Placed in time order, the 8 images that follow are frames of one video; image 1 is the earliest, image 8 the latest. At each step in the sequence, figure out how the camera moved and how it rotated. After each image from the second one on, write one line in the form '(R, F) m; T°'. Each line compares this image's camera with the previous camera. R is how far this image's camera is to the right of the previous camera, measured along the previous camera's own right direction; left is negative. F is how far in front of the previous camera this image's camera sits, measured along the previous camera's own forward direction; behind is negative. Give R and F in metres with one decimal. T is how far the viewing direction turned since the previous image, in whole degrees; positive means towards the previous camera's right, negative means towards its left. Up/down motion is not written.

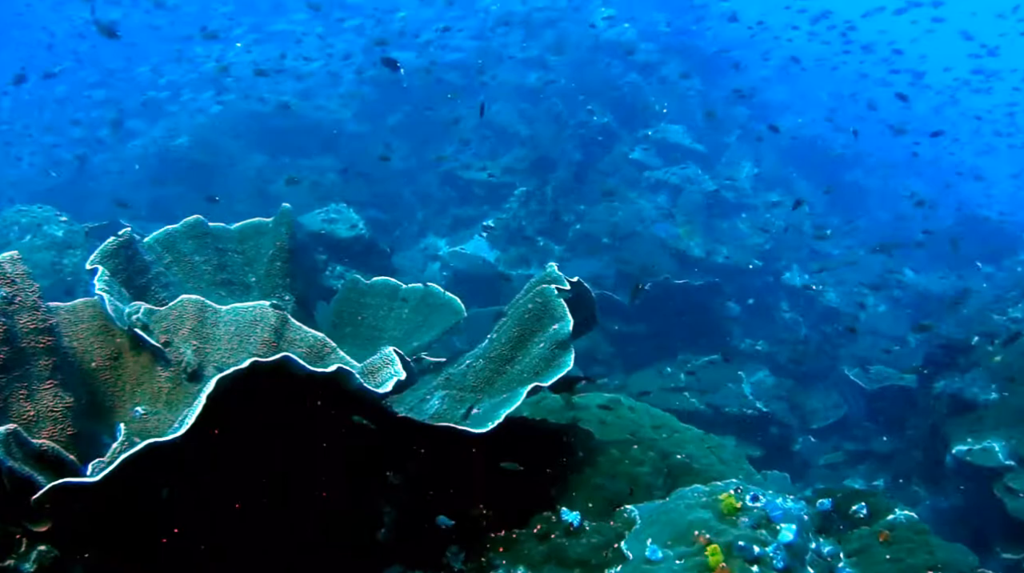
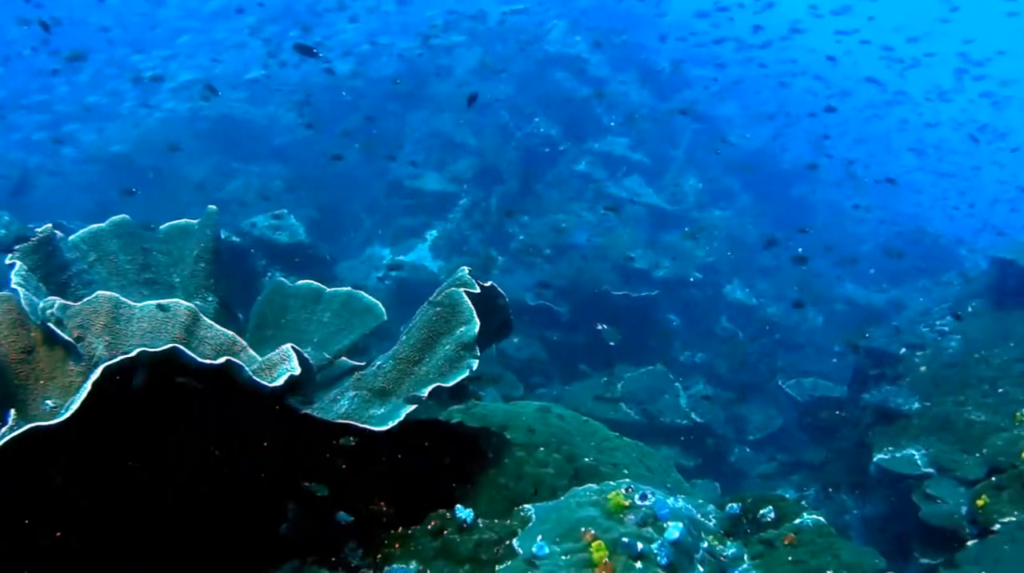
(+0.8, -0.2) m; 0°
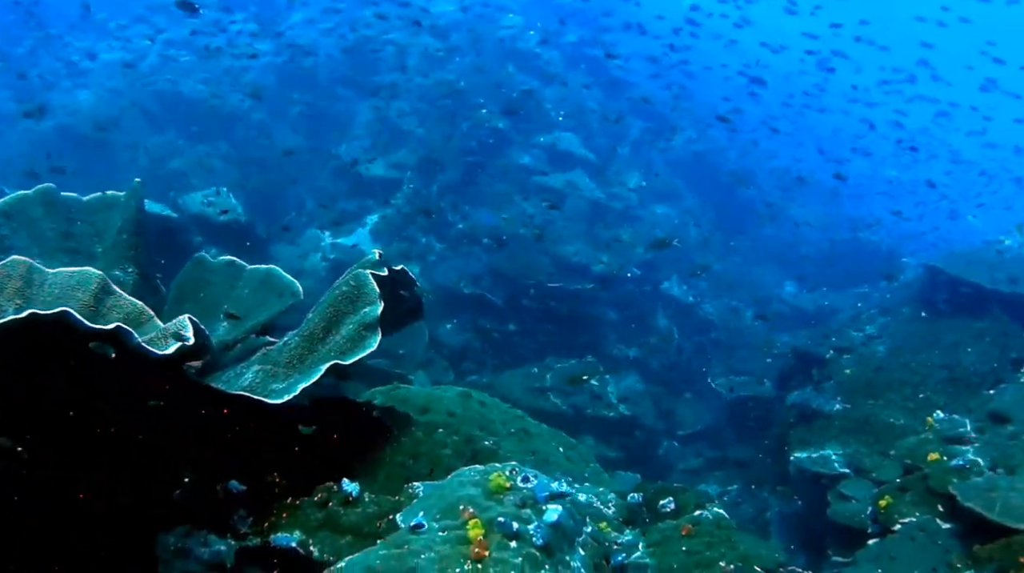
(+0.8, -0.2) m; +1°
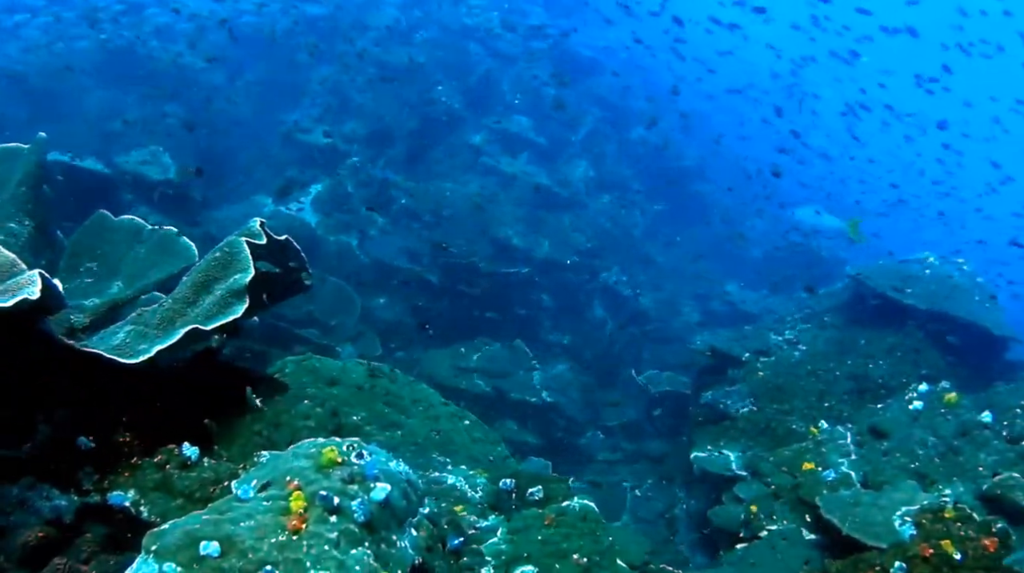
(+1.5, 0.0) m; -2°
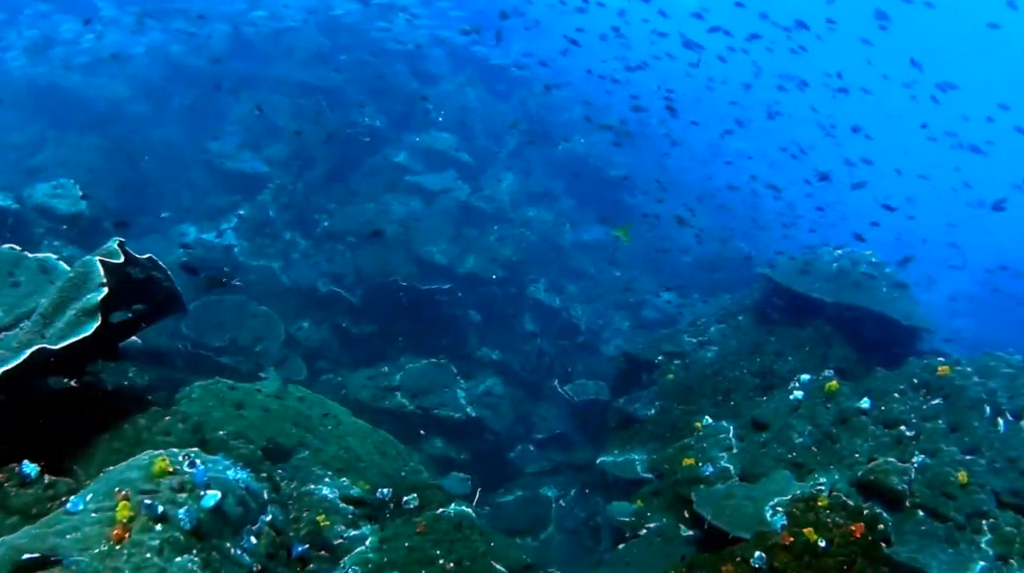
(+1.7, 0.0) m; -2°
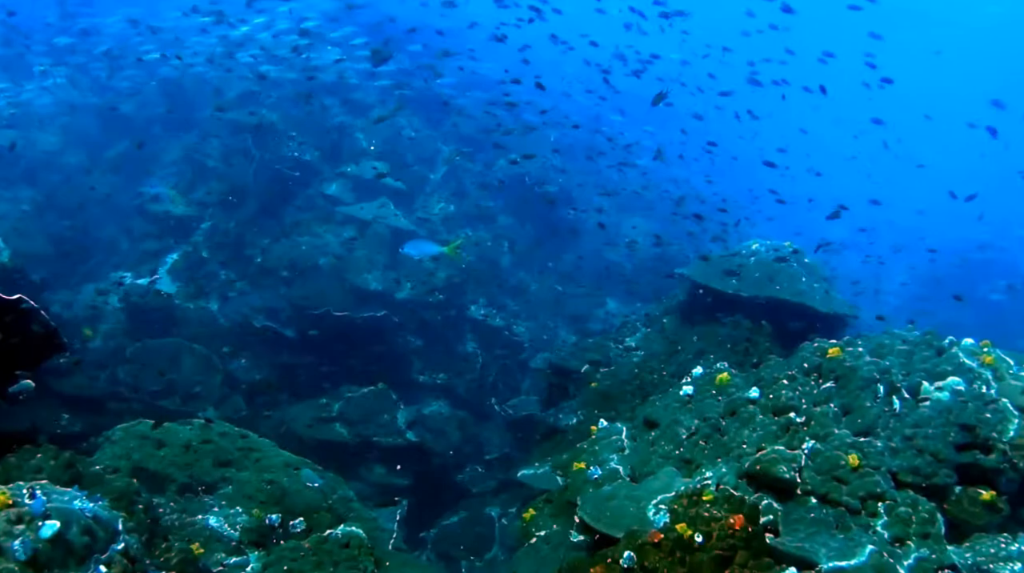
(+1.8, +0.2) m; -3°
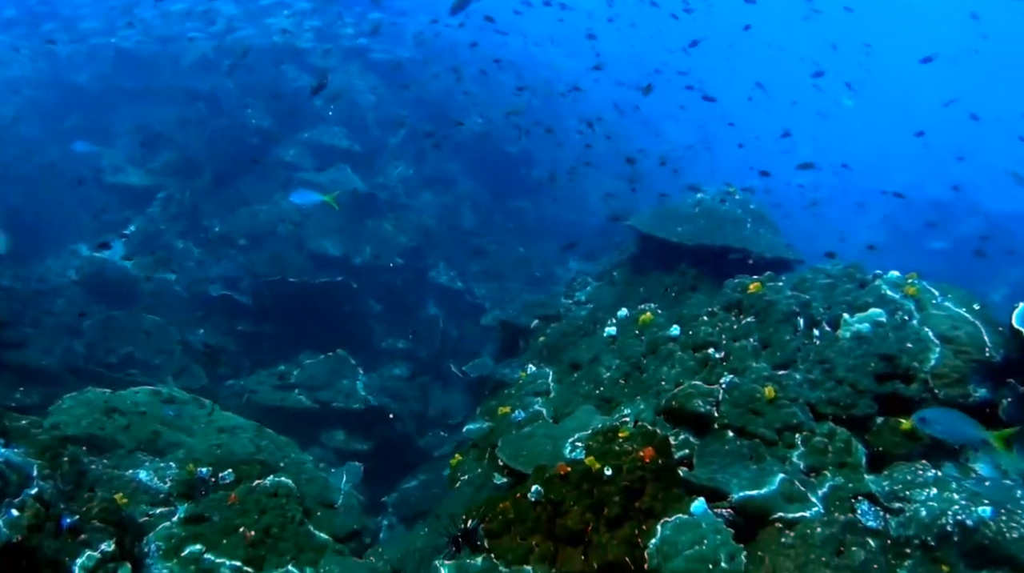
(+1.0, 0.0) m; -1°
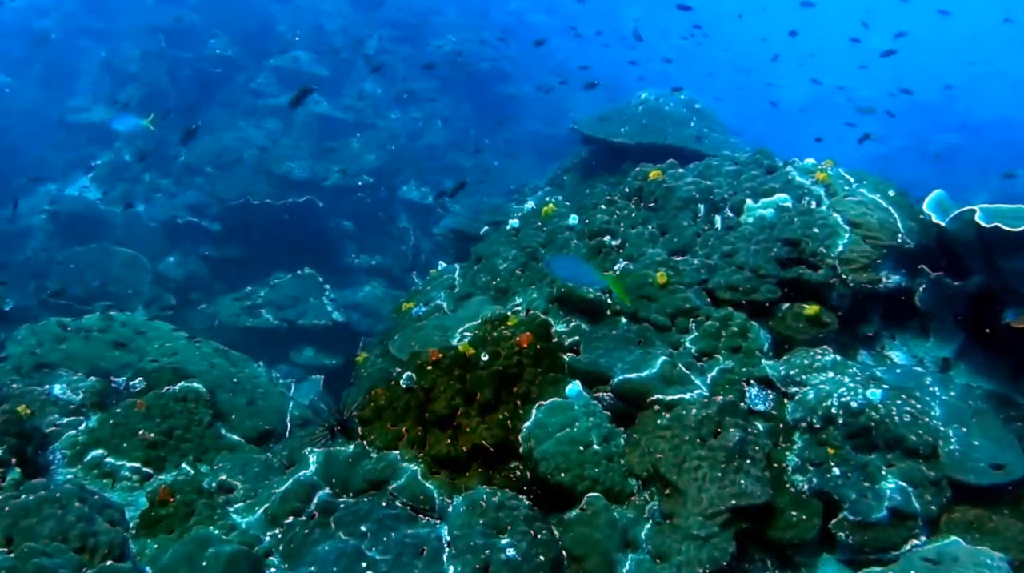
(+1.6, +0.2) m; -3°
